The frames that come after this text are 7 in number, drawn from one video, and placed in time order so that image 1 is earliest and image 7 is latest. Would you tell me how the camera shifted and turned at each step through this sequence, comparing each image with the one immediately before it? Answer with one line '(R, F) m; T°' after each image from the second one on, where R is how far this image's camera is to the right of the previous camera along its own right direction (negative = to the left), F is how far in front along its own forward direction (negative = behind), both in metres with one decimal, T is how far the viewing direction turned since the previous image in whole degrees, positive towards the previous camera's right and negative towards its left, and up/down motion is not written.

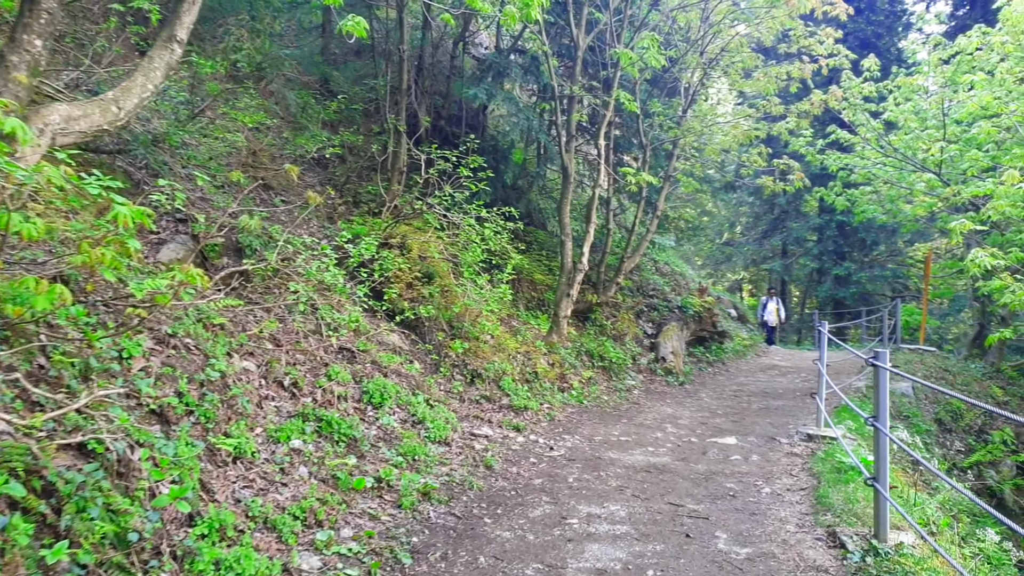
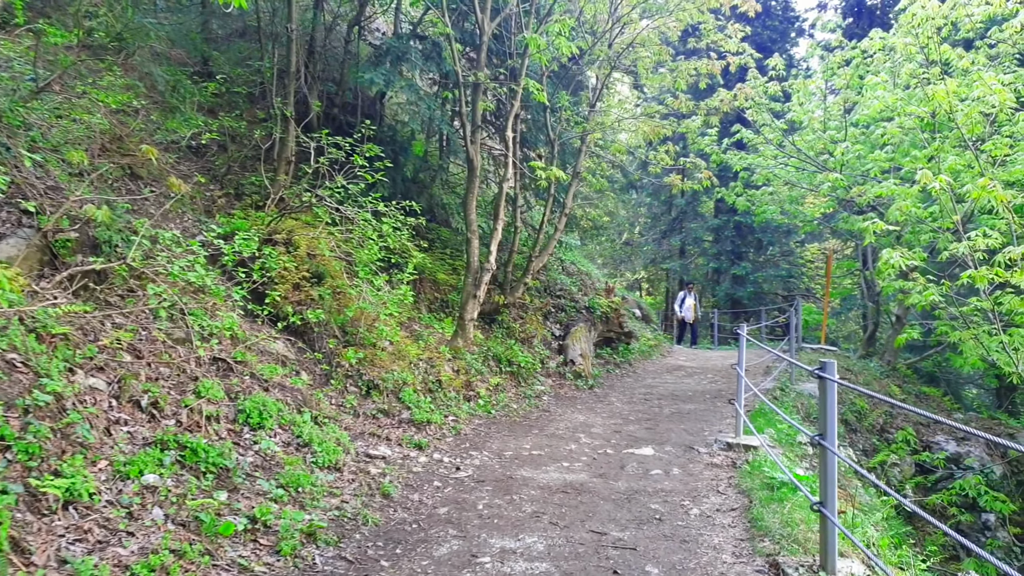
(0.0, +0.6) m; +7°
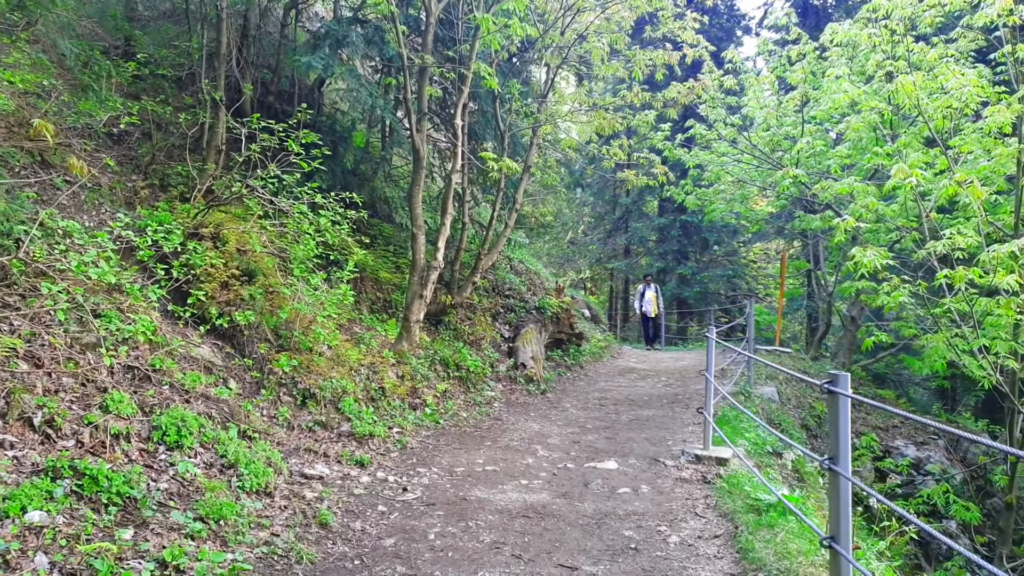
(-0.1, +0.5) m; +4°
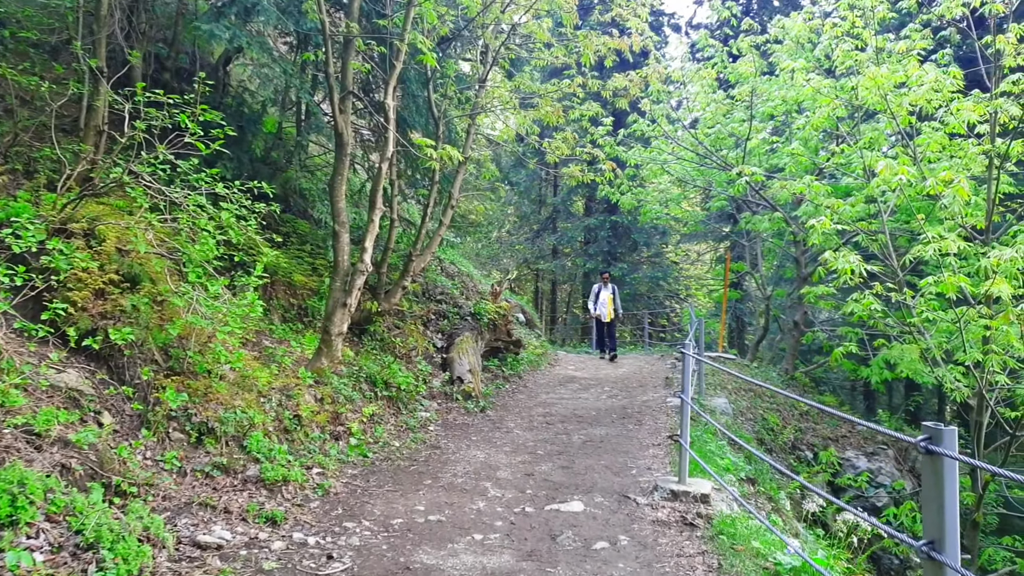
(-0.2, +0.9) m; +6°
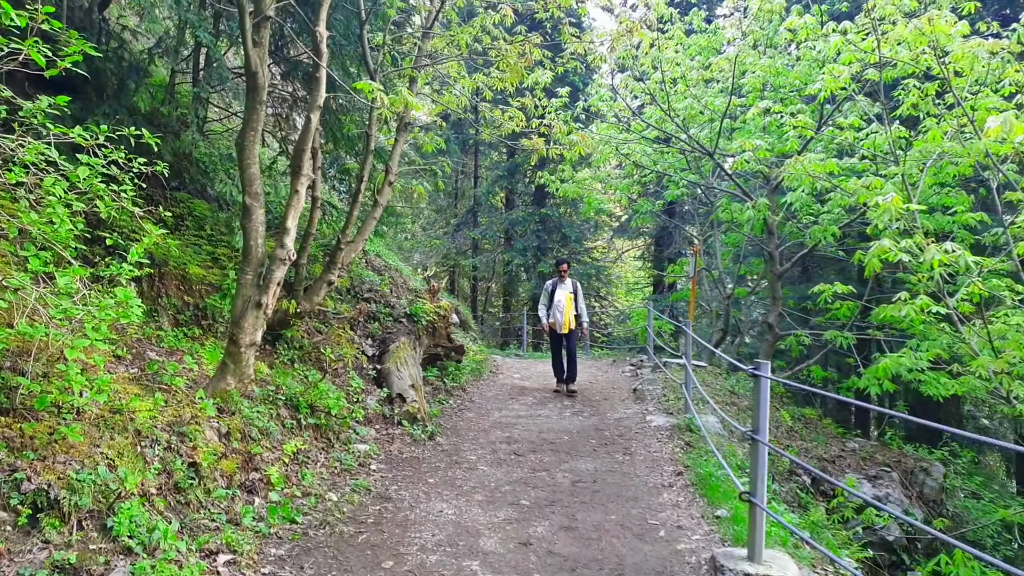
(-0.4, +1.5) m; +7°
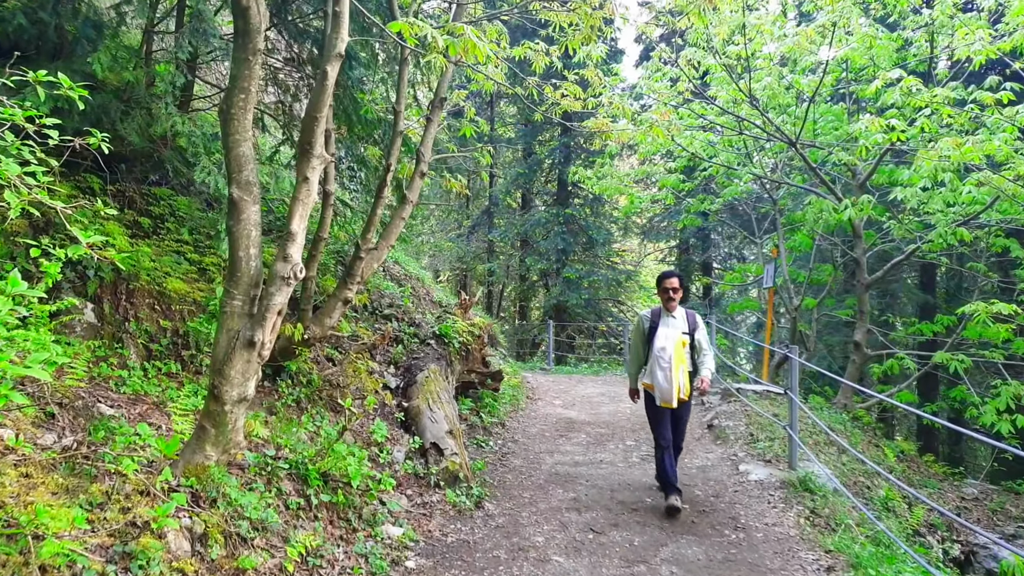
(-0.4, +1.4) m; 0°
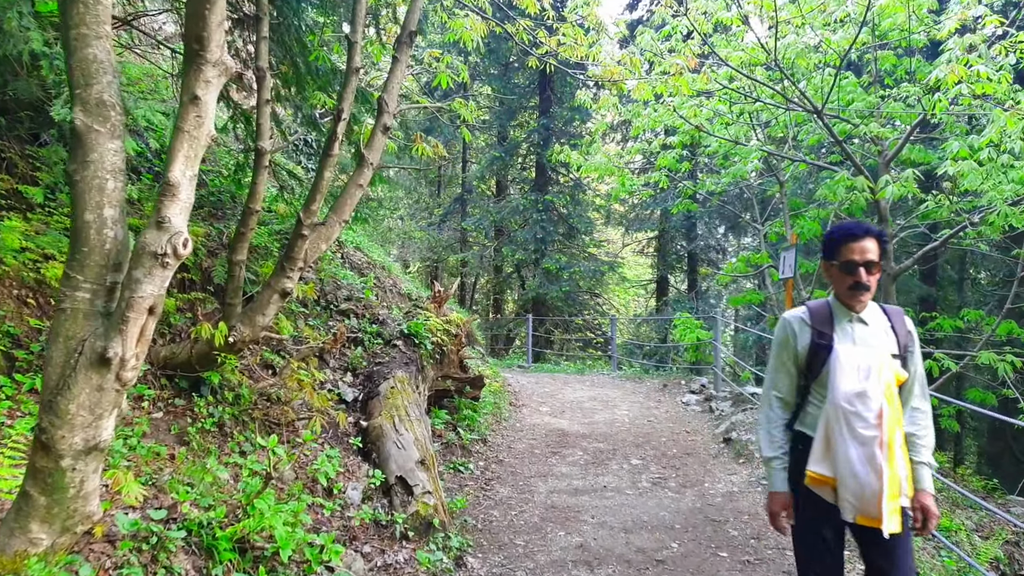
(-0.1, +1.2) m; +2°
